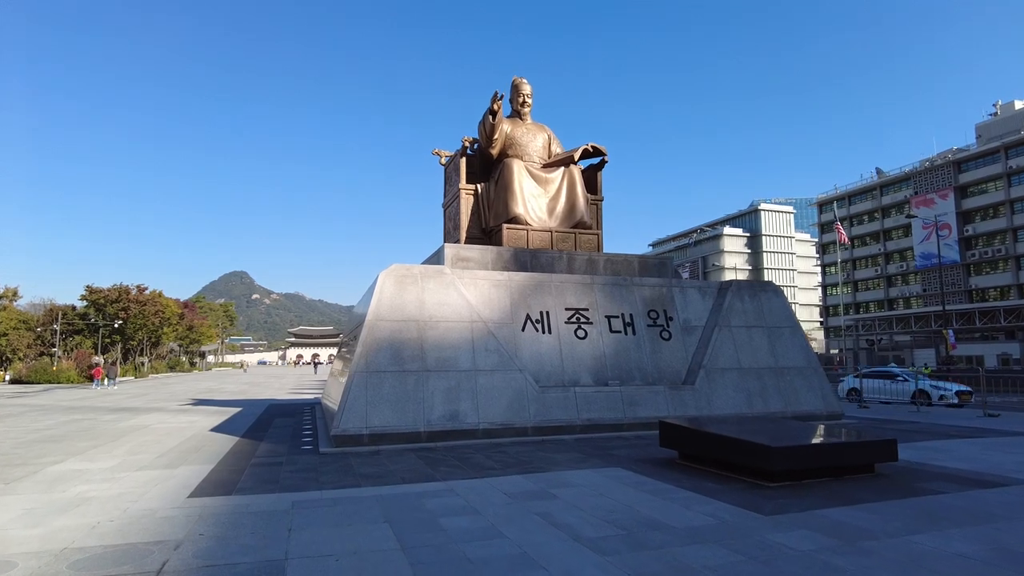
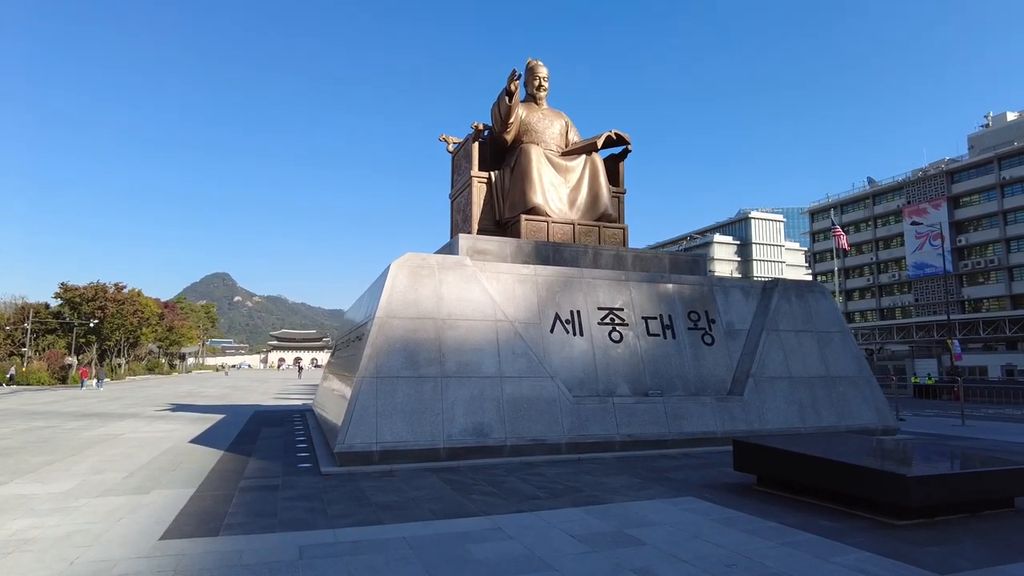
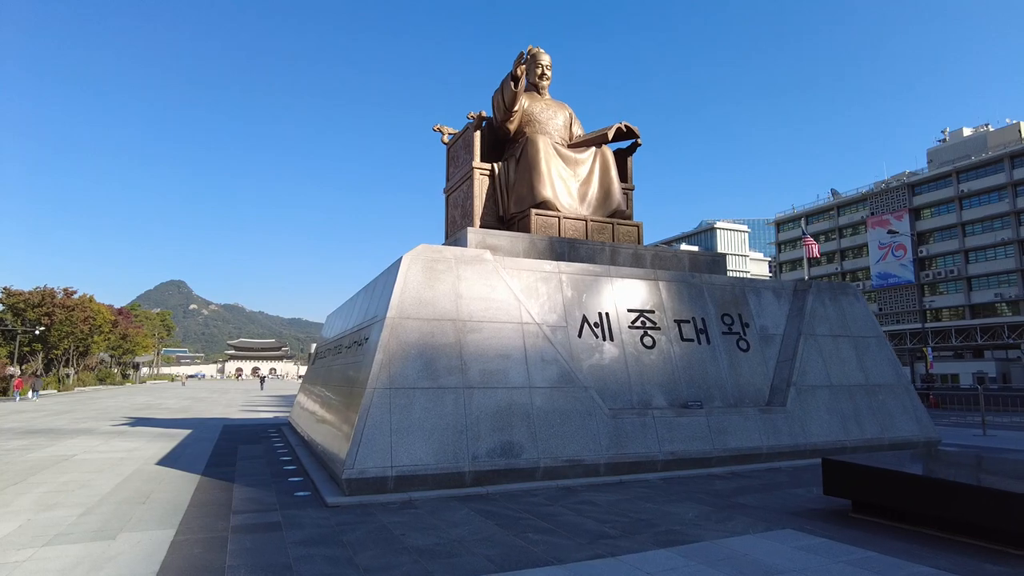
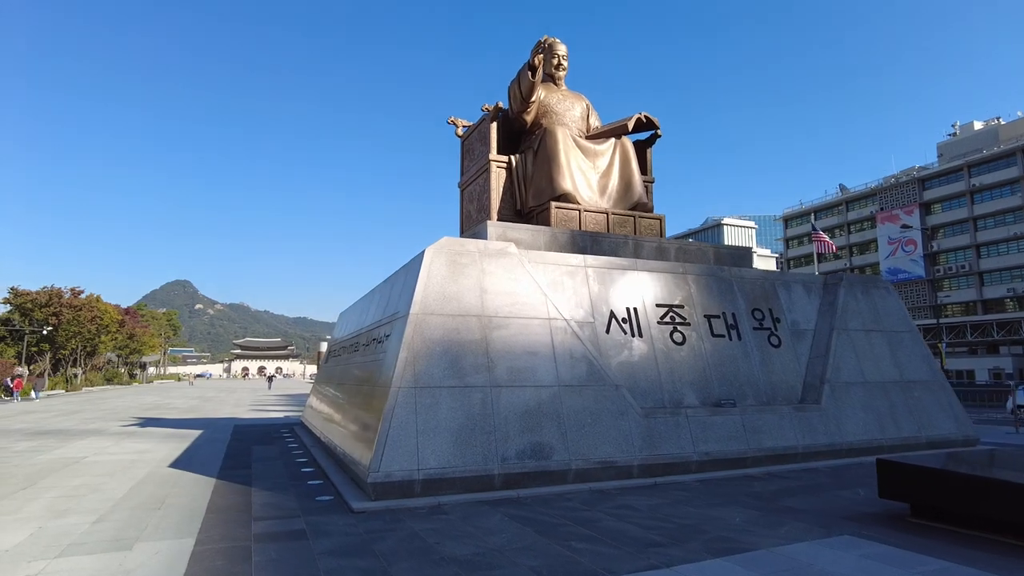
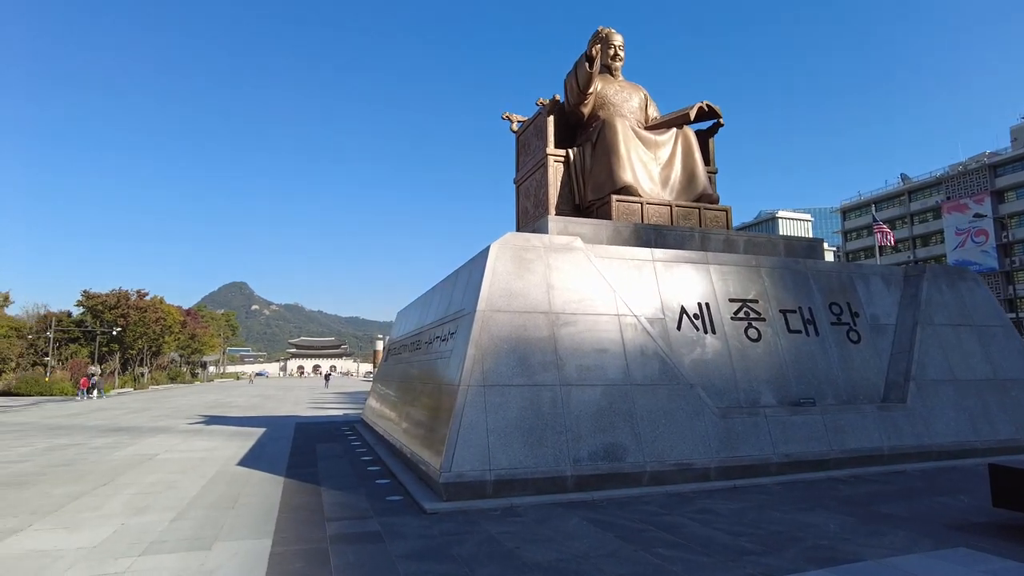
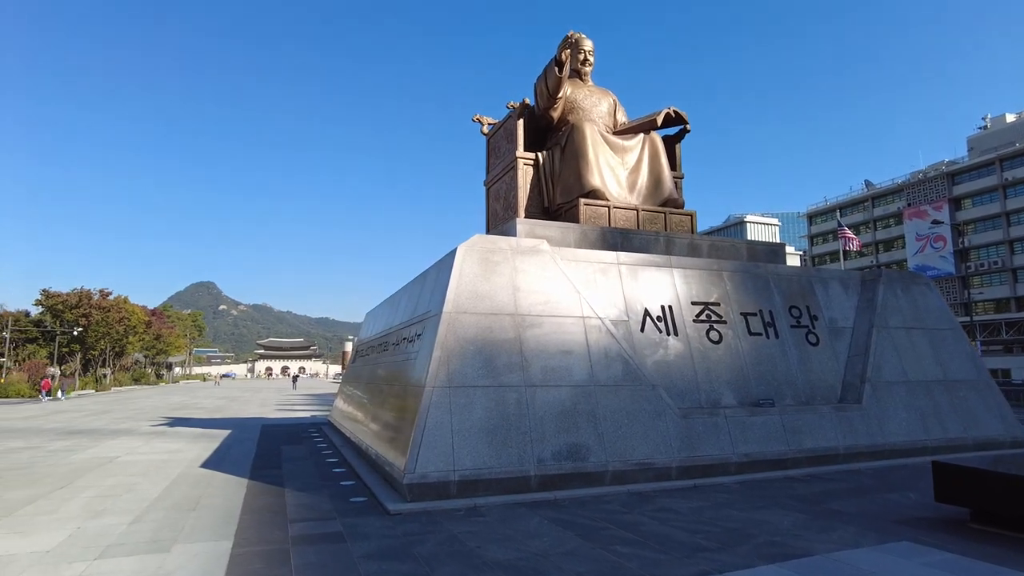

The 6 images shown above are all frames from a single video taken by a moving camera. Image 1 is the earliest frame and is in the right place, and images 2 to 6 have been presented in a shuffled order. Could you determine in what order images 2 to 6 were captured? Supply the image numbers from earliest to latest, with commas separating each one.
2, 3, 4, 6, 5
